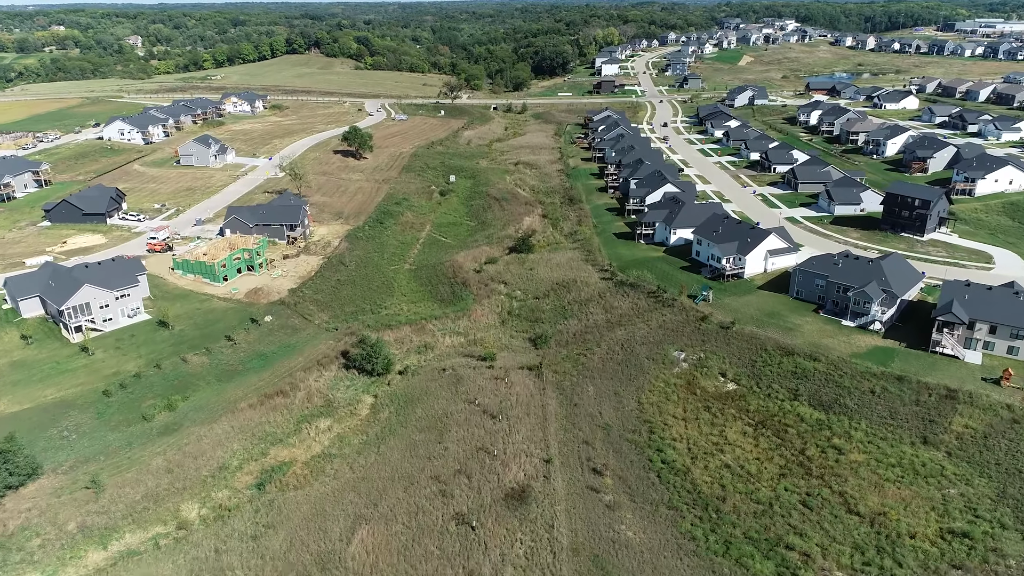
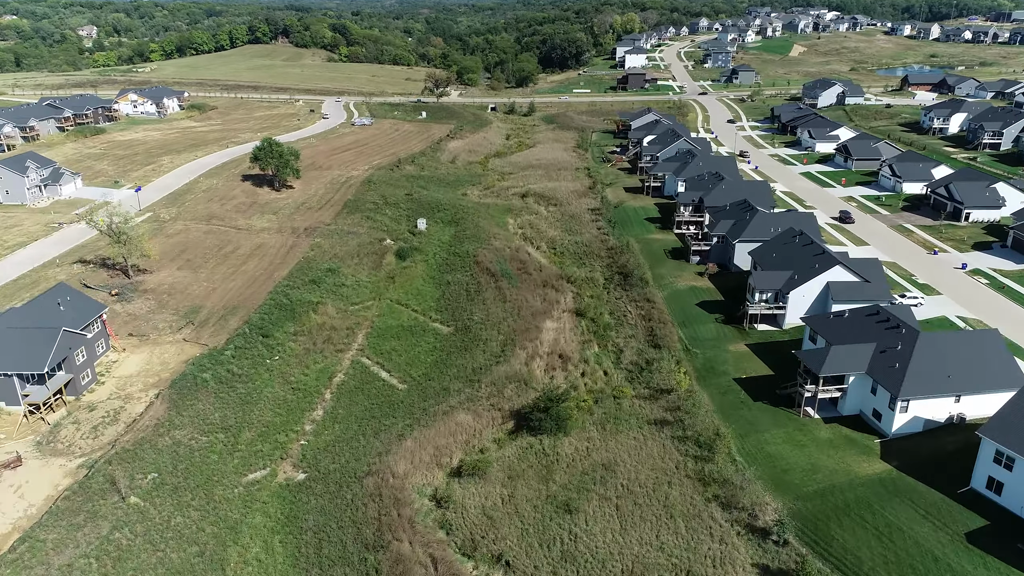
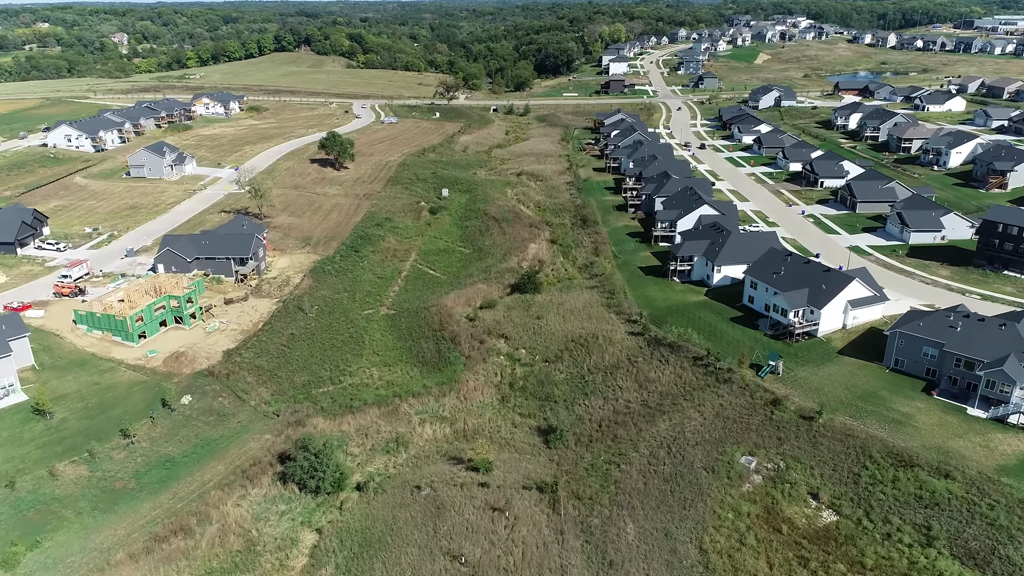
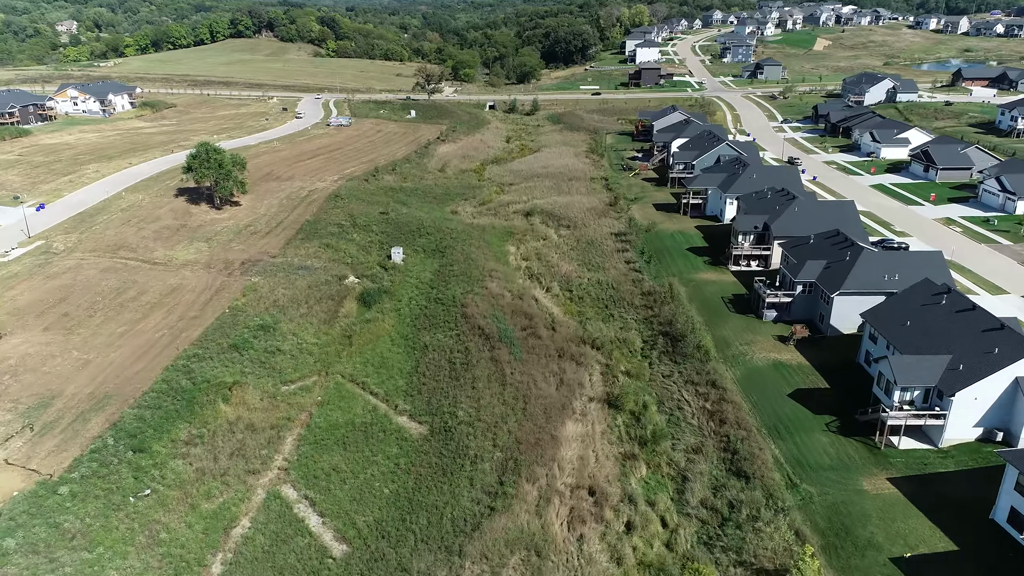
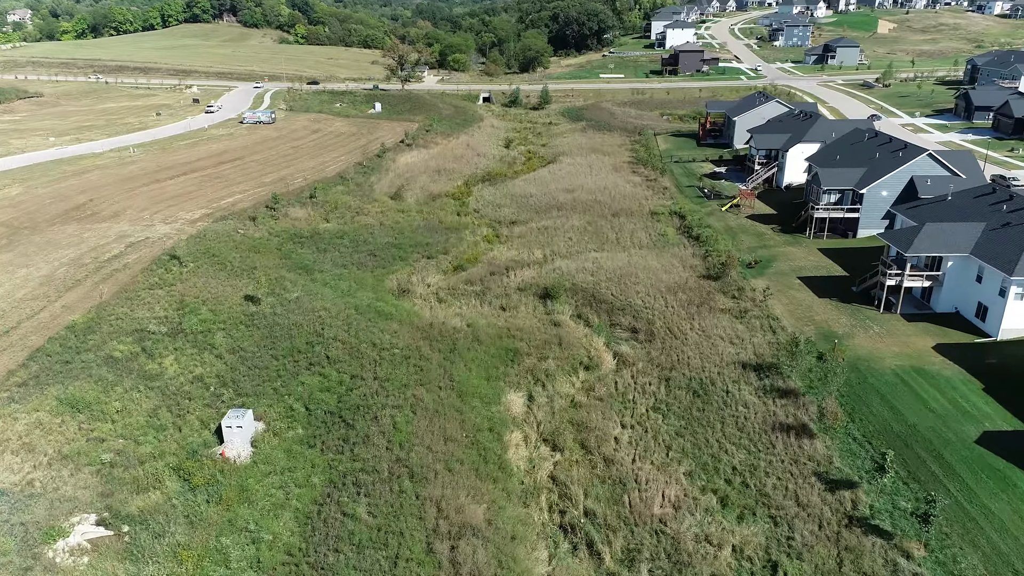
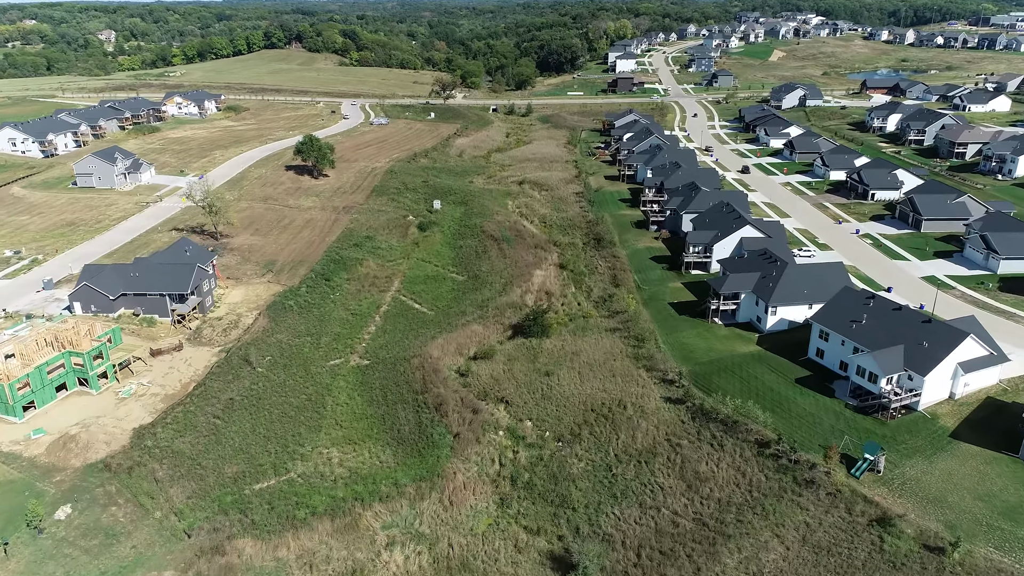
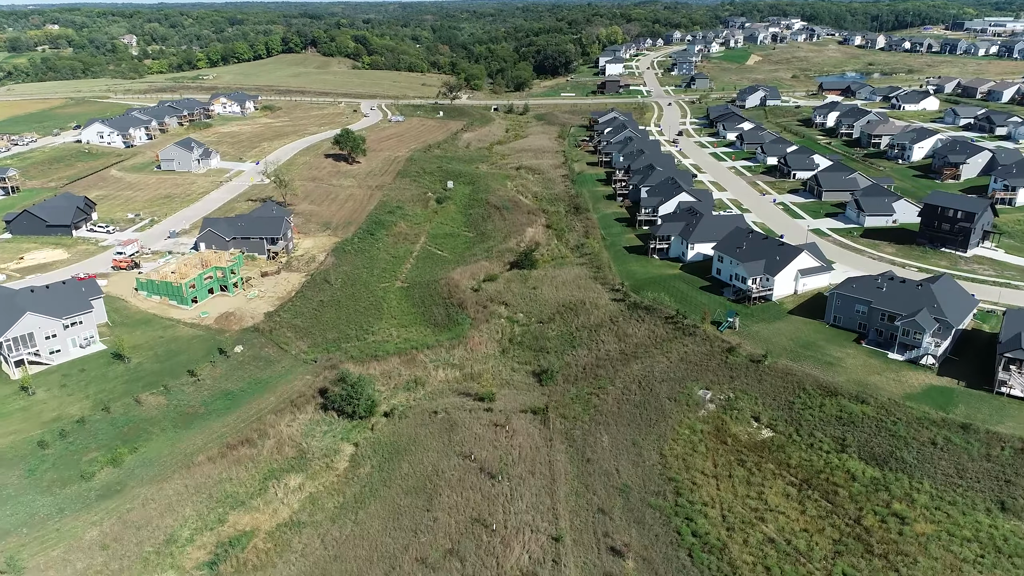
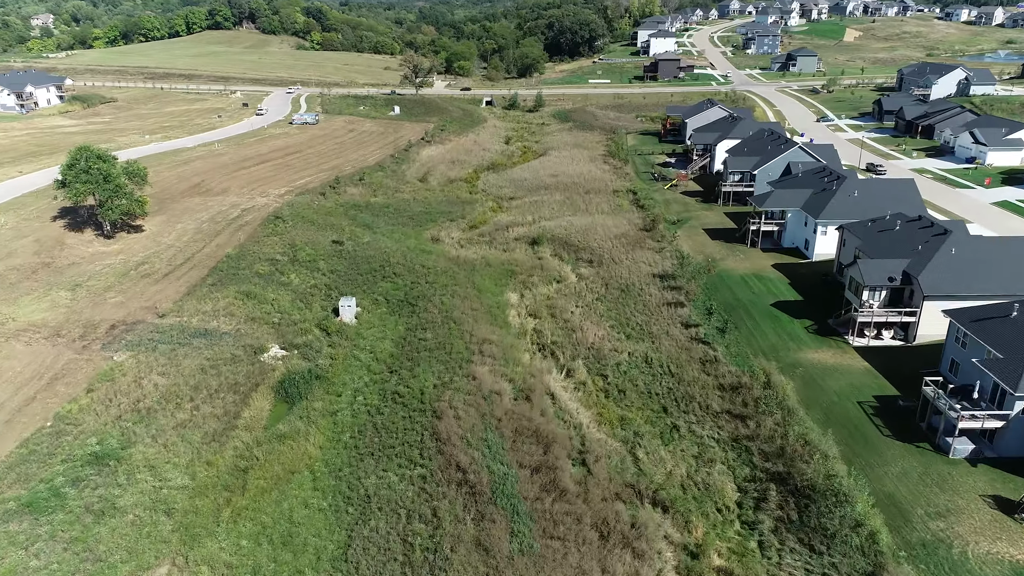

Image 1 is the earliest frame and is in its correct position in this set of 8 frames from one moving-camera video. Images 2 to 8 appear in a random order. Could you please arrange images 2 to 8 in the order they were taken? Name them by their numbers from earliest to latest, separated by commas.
7, 3, 6, 2, 4, 8, 5
